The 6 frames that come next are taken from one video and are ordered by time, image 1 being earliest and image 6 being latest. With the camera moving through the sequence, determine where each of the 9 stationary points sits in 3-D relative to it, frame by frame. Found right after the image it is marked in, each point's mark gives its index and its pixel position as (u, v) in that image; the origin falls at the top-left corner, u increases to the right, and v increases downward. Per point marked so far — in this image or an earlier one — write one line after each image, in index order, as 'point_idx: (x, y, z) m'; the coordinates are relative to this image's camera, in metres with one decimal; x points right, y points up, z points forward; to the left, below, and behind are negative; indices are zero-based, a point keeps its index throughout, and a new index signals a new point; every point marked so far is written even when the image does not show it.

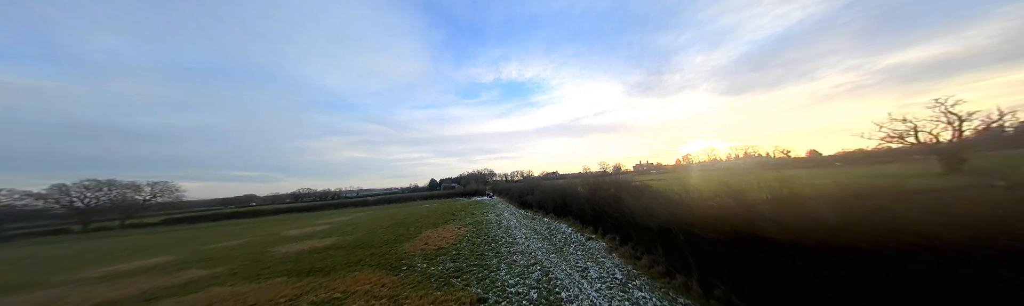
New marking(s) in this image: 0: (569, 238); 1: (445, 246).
0: (+4.1, -6.1, +14.6) m
1: (-5.0, -7.0, +15.0) m
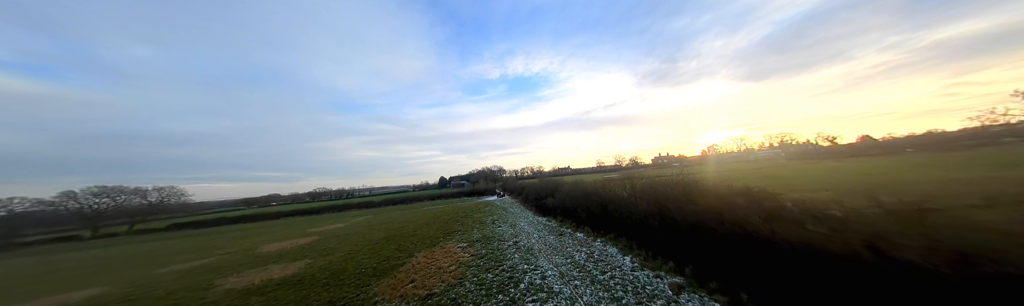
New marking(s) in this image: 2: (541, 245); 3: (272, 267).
0: (+5.4, -5.6, +8.8) m
1: (-3.6, -6.7, +9.7) m
2: (+2.0, -6.6, +14.8) m
3: (-19.1, -9.0, +16.2) m
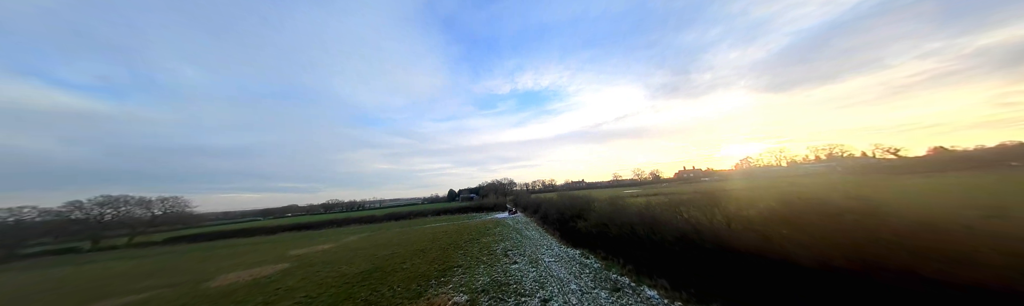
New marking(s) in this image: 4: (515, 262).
0: (+6.4, -5.3, +2.7) m
1: (-2.7, -6.5, +4.0) m
2: (+3.3, -6.8, +8.7) m
3: (-17.7, -9.2, +11.1) m
4: (+0.2, -8.6, +16.3) m
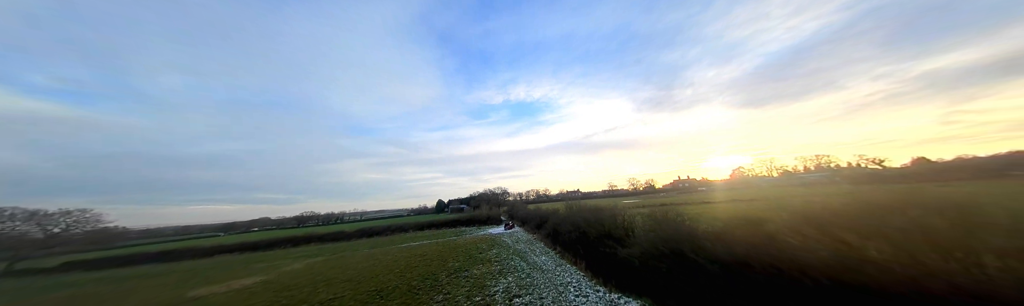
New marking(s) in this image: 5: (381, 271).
0: (+7.5, -3.9, -3.9) m
1: (-1.6, -5.0, -3.0) m
2: (+4.2, -5.6, +1.9) m
3: (-16.9, -7.9, +3.4) m
4: (+0.8, -7.8, +9.3) m
5: (-12.6, -11.4, +19.7) m
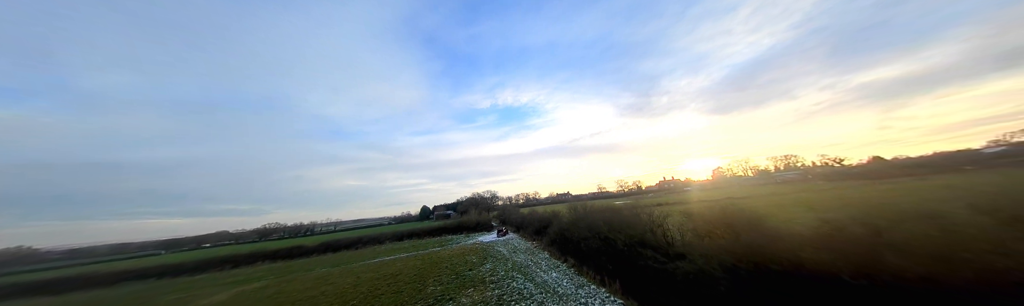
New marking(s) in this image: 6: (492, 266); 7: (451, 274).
0: (+8.9, -2.1, -8.1) m
1: (-0.2, -3.4, -7.7) m
2: (+5.3, -4.0, -2.5) m
3: (-15.9, -6.6, -2.4) m
4: (+1.5, -6.4, +4.7) m
5: (-12.5, -10.4, +14.1) m
6: (-2.0, -10.7, +19.2) m
7: (-5.6, -10.8, +18.2) m
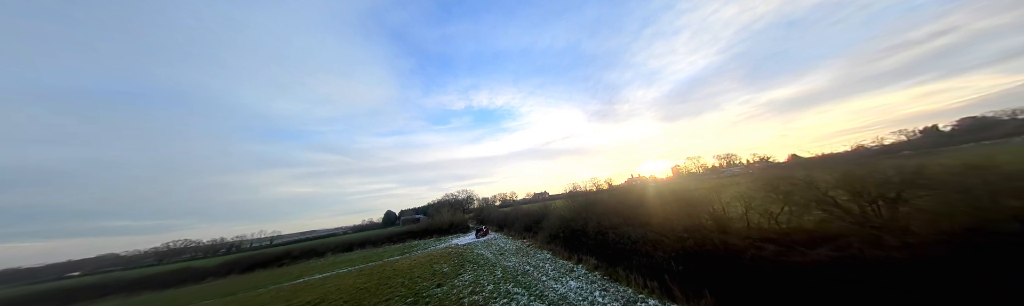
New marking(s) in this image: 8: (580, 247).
0: (+11.5, +0.9, -12.3) m
1: (+2.5, -0.4, -13.1) m
2: (+7.2, -1.0, -7.3) m
3: (-13.8, -3.7, -9.8) m
4: (+2.6, -3.6, -0.7) m
5: (-12.5, -7.7, +6.9) m
6: (-2.7, -8.1, +13.2) m
7: (-6.1, -8.2, +11.8) m
8: (+4.9, -9.0, +19.4) m
